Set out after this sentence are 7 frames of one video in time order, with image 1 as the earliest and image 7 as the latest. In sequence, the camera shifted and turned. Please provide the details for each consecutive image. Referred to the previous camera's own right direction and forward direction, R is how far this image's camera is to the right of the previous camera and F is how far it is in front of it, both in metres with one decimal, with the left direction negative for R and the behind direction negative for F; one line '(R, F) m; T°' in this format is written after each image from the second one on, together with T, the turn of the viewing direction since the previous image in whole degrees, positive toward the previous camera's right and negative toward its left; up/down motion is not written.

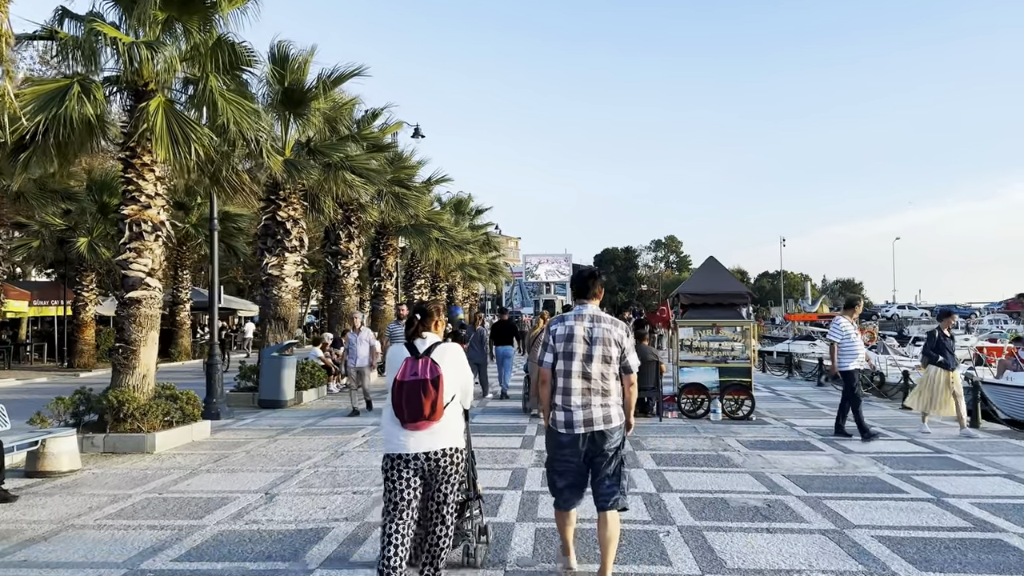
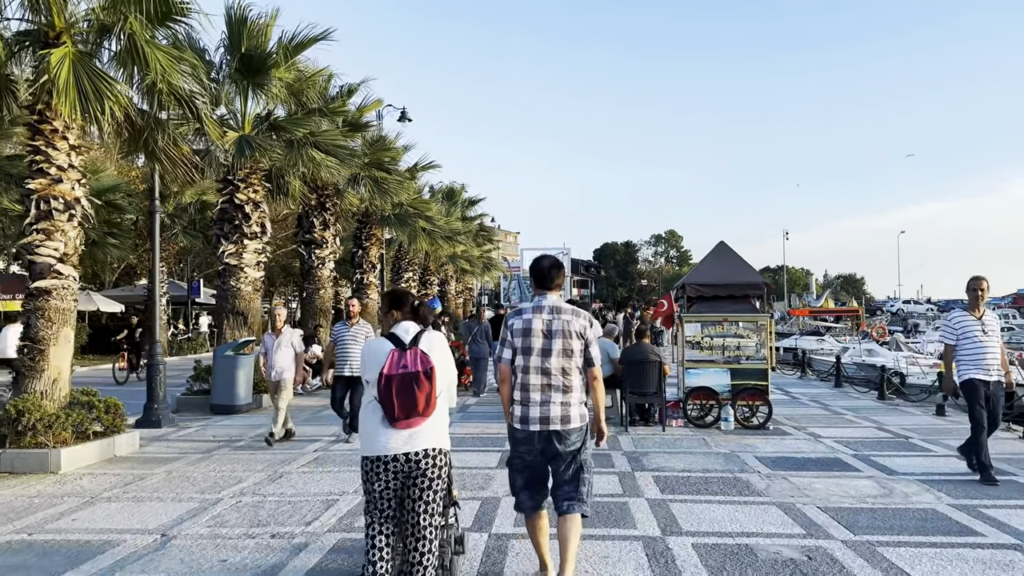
(+0.2, +1.4) m; 0°
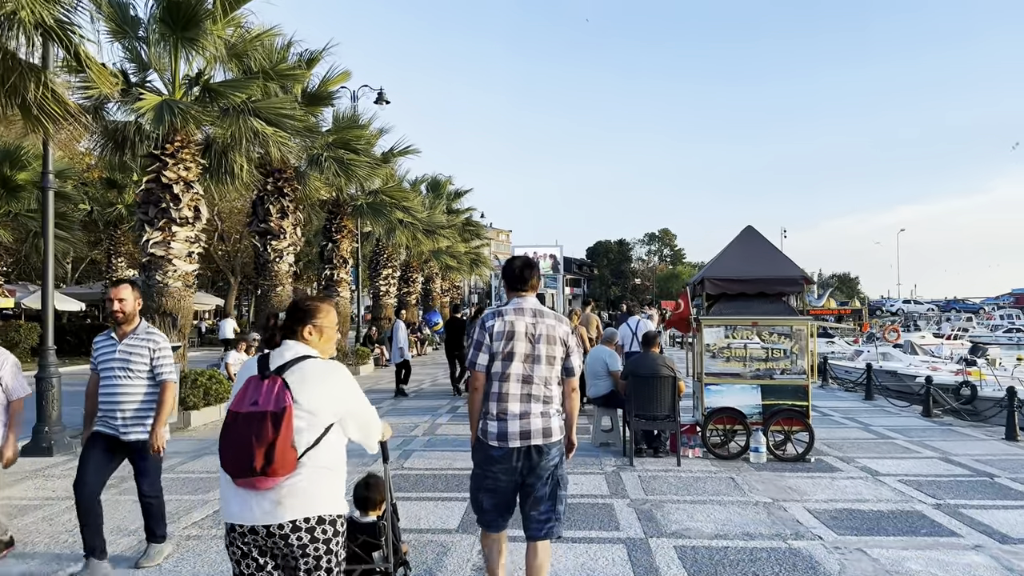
(+0.2, +2.0) m; 0°
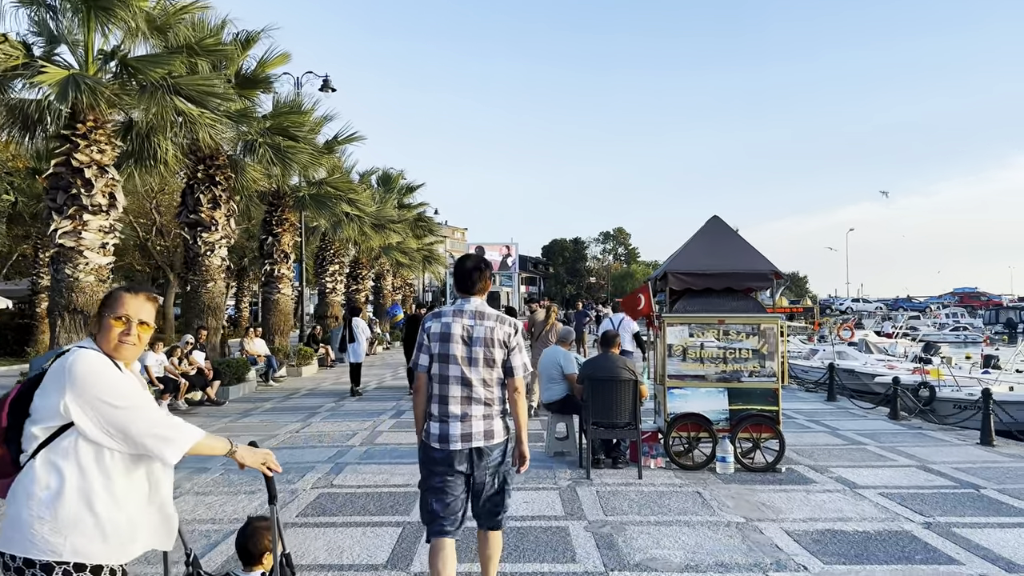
(+0.1, +0.7) m; +3°
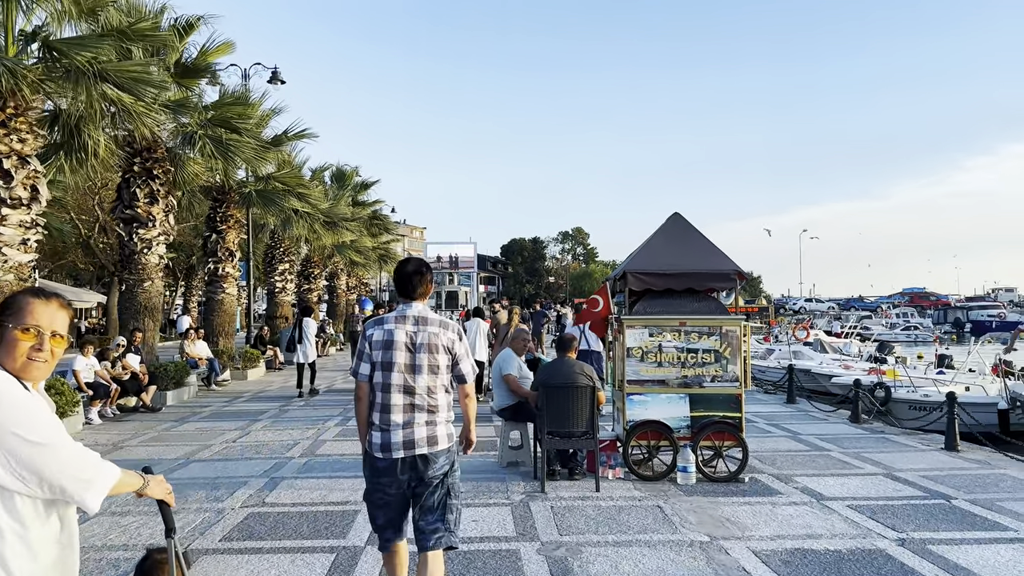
(+0.1, +0.4) m; +3°
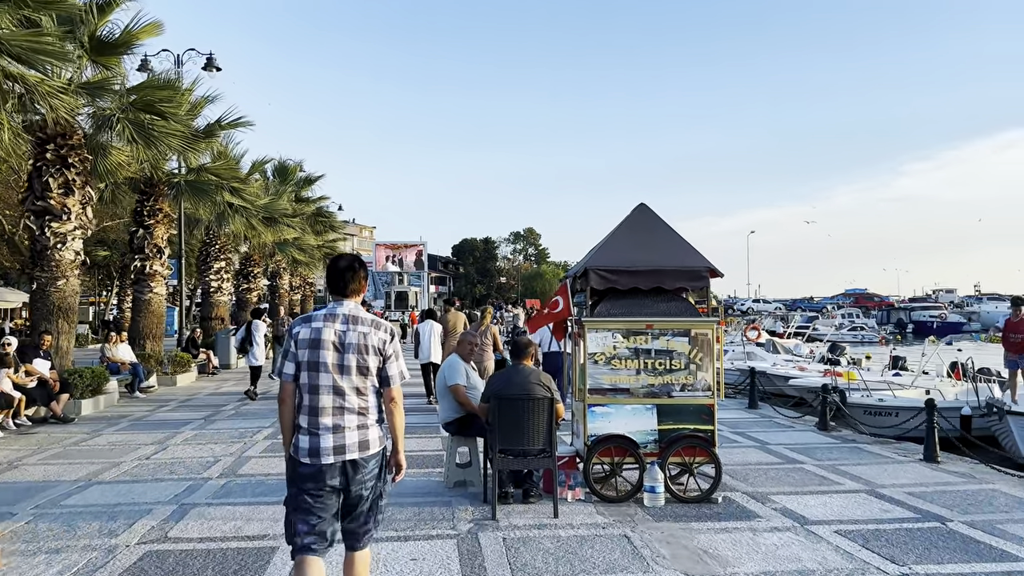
(0.0, +0.8) m; +3°
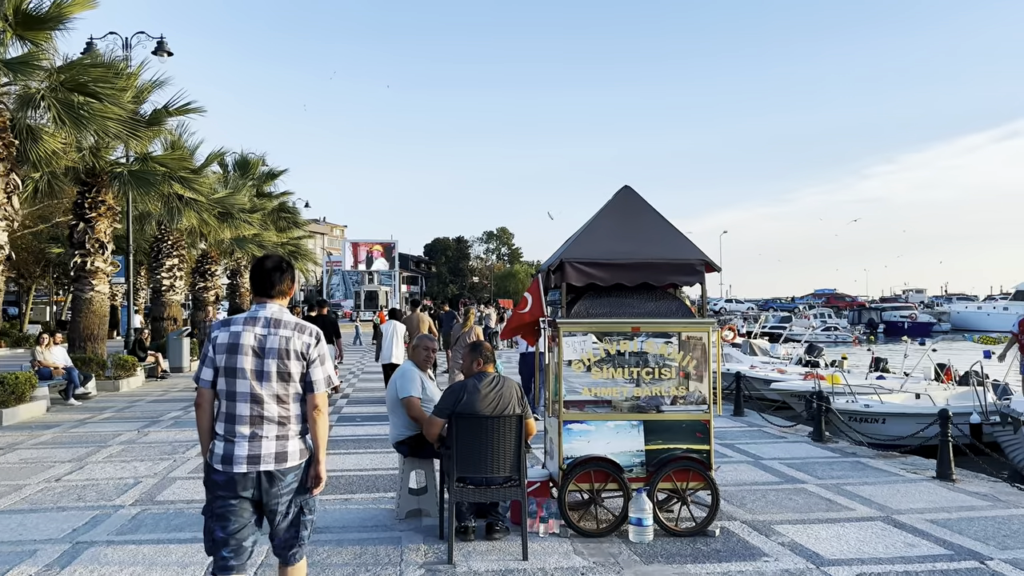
(+0.1, +0.9) m; +2°
